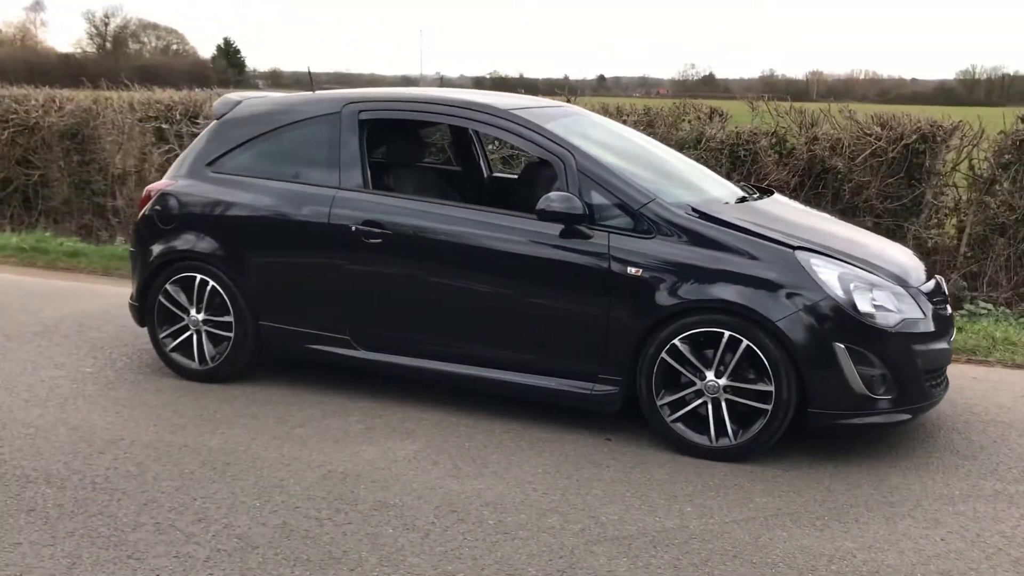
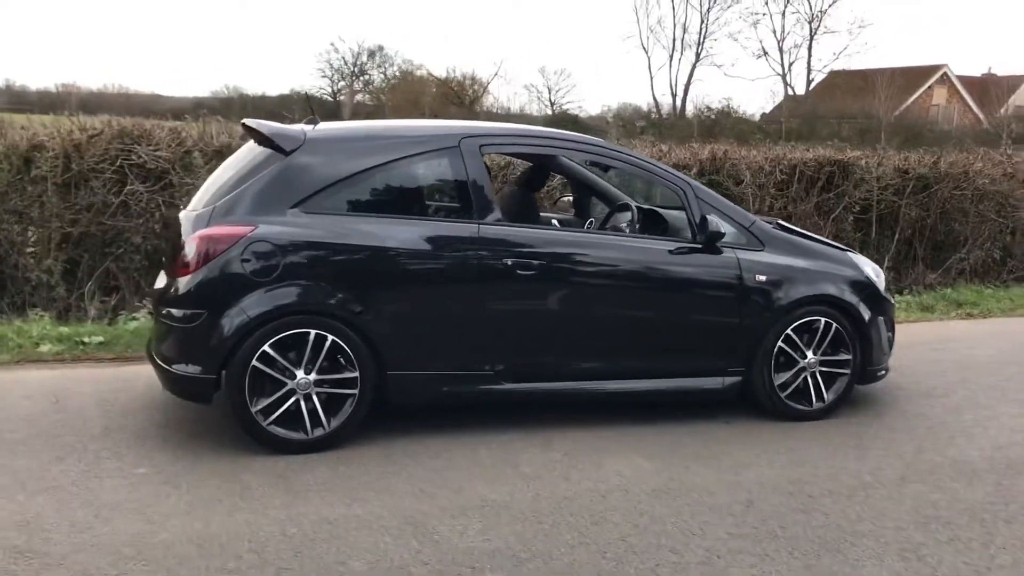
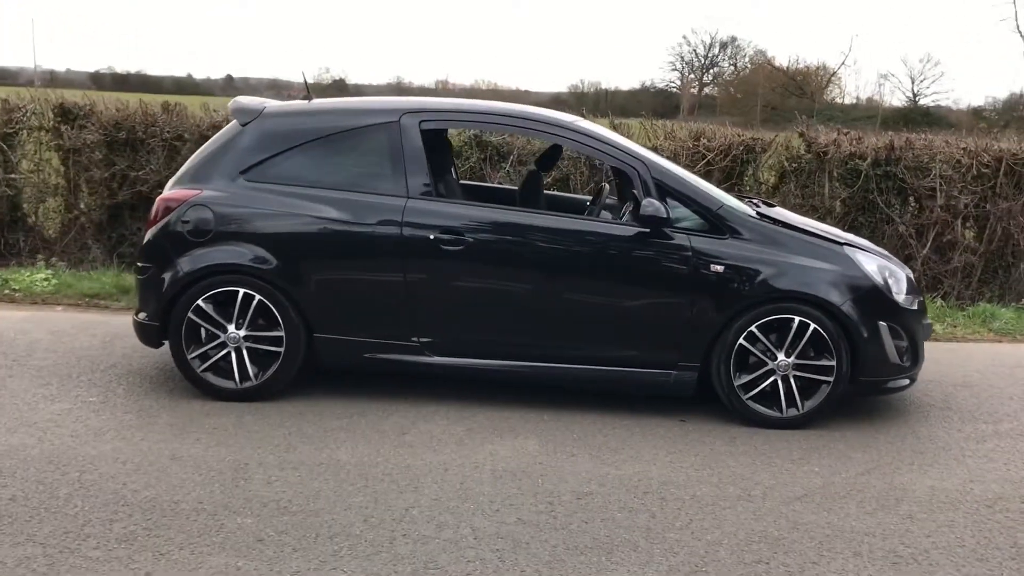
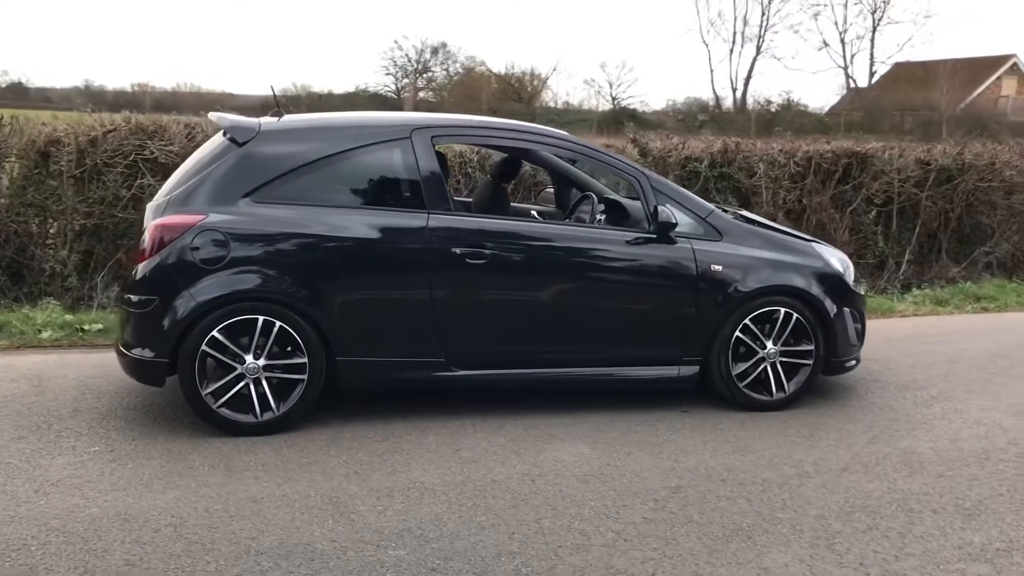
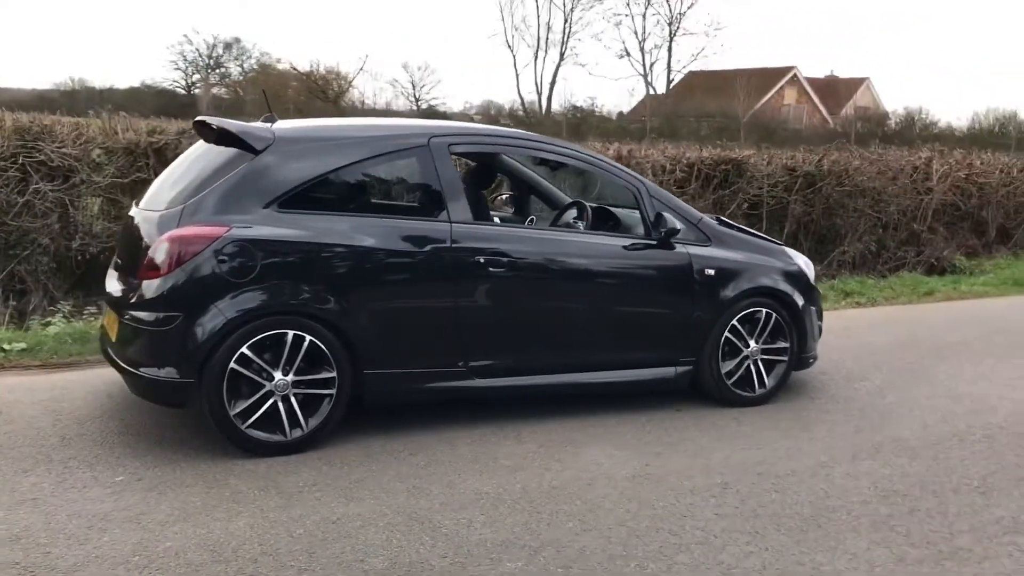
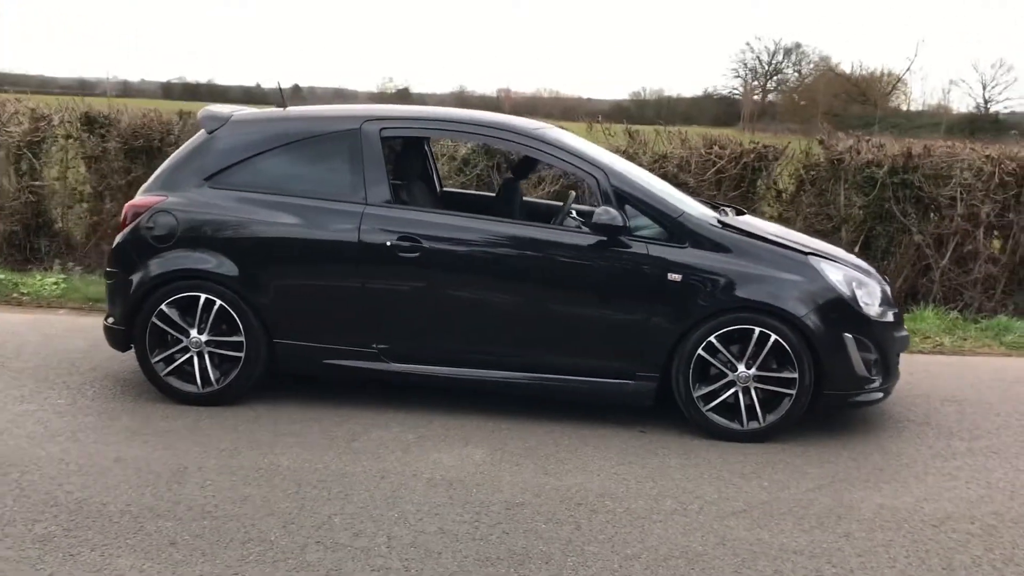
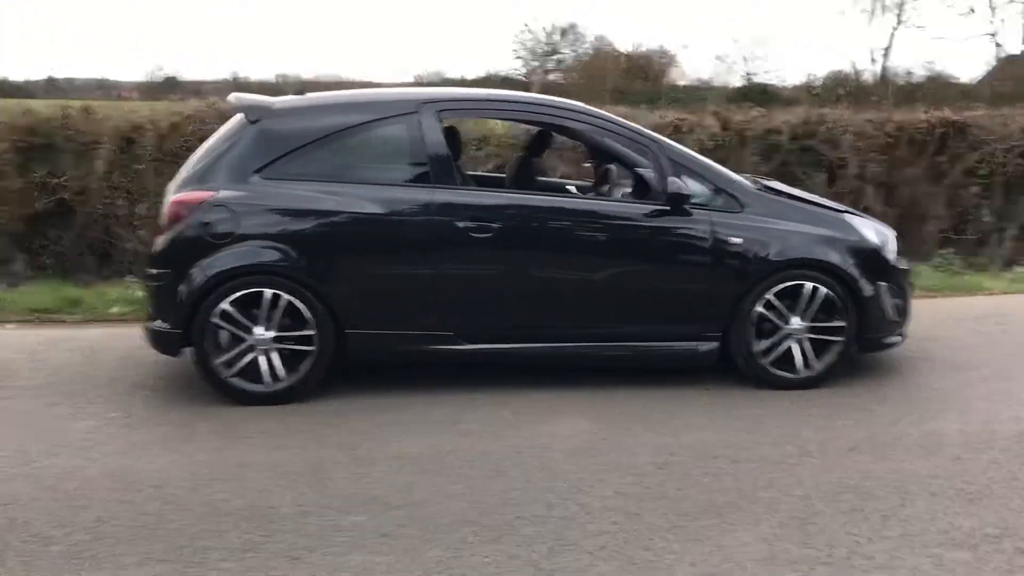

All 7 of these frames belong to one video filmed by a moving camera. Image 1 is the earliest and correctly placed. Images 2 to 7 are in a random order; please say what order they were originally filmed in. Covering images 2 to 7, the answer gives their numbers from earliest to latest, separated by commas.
6, 3, 7, 4, 2, 5
